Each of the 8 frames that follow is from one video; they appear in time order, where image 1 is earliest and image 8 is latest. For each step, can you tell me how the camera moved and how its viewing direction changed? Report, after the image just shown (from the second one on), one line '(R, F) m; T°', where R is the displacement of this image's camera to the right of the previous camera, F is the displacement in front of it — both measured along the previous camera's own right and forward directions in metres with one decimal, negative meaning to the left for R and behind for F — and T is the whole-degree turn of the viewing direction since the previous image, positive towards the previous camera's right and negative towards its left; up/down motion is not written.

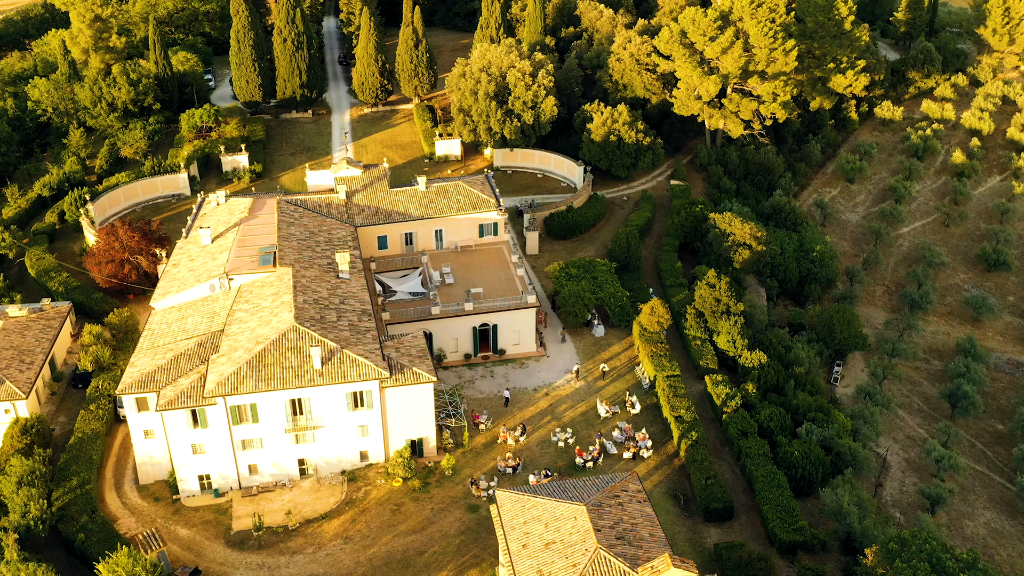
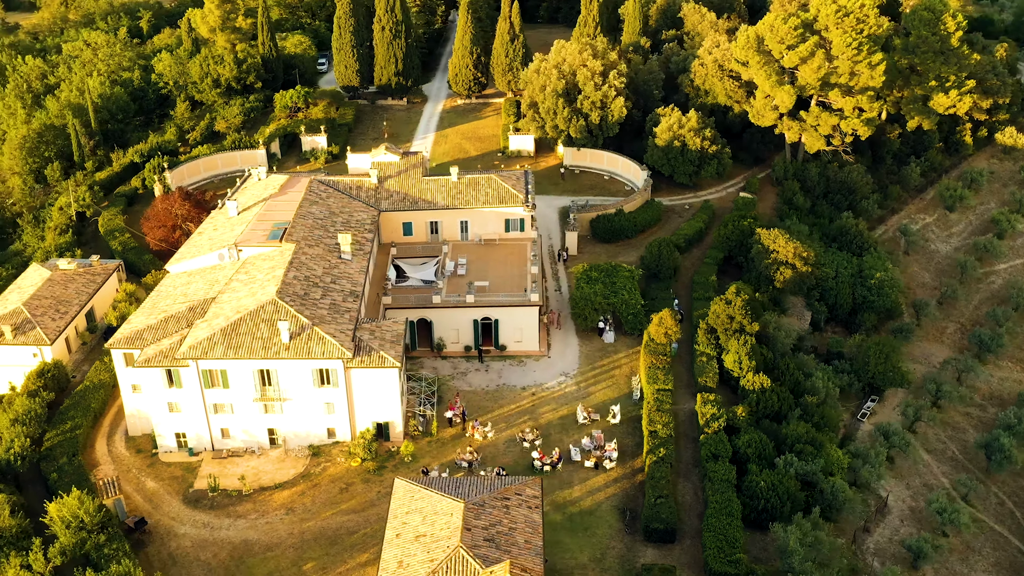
(+9.0, +1.2) m; -10°
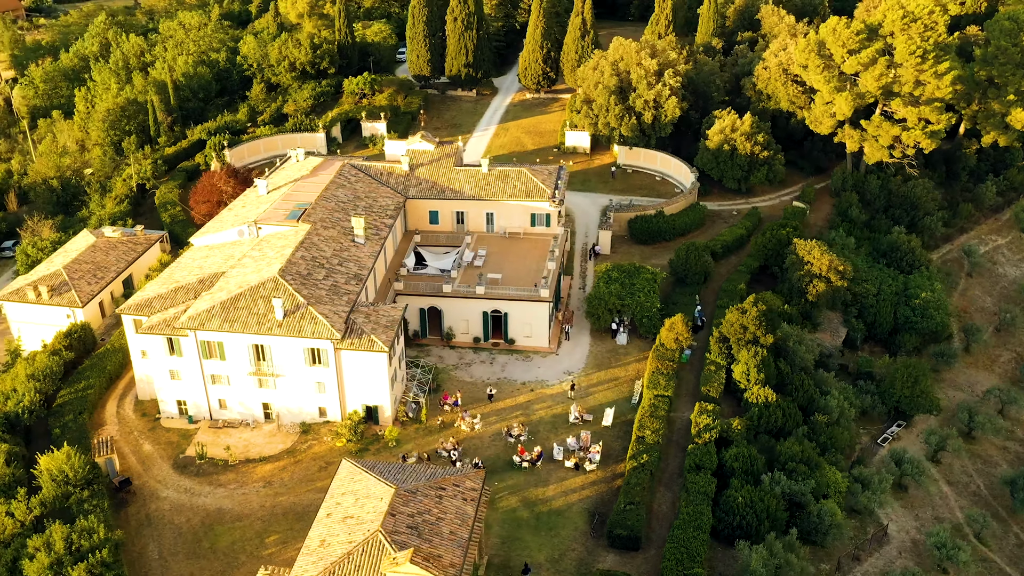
(+5.7, +0.7) m; -7°
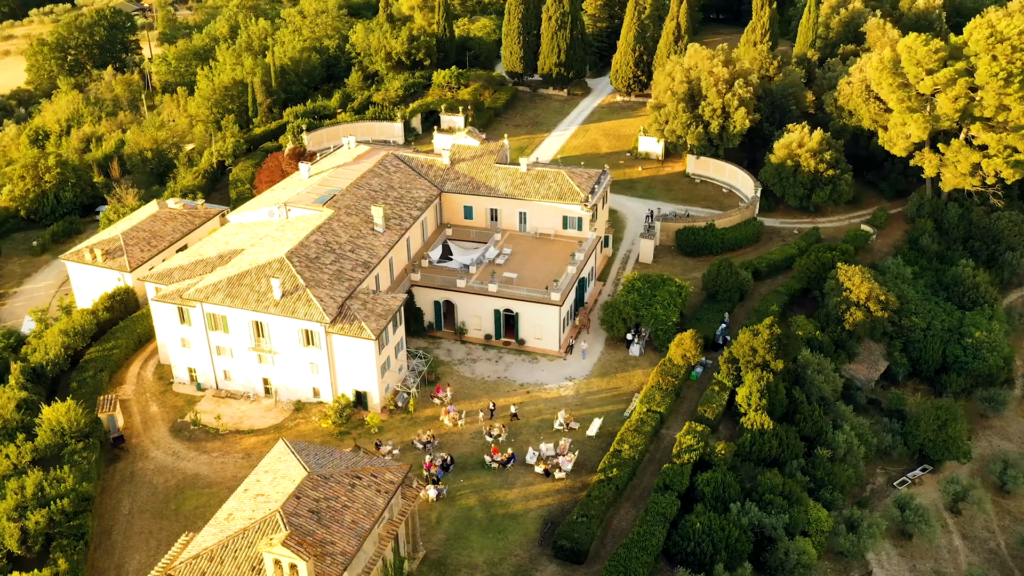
(+7.6, +0.8) m; -9°
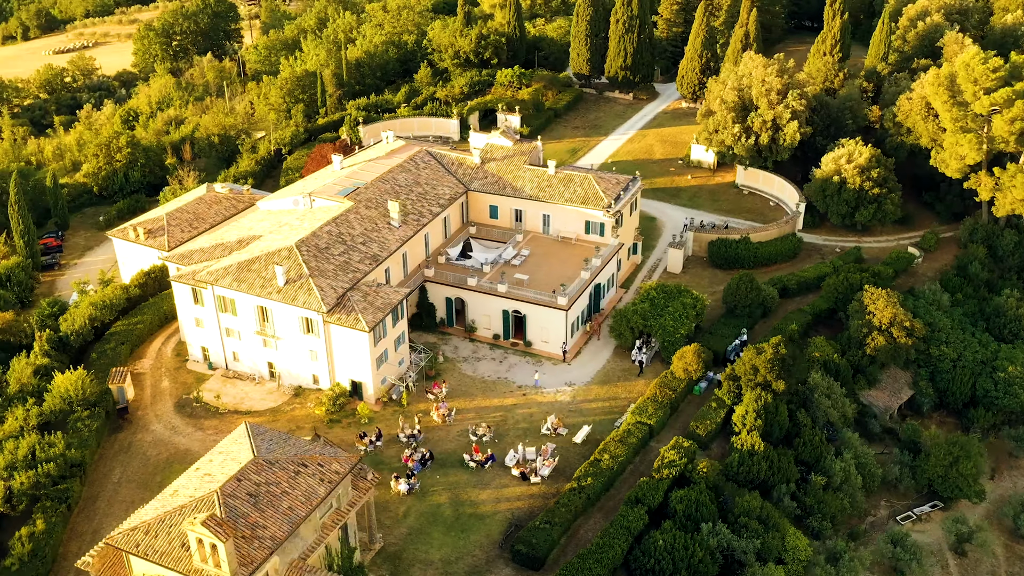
(+5.5, +0.3) m; -6°
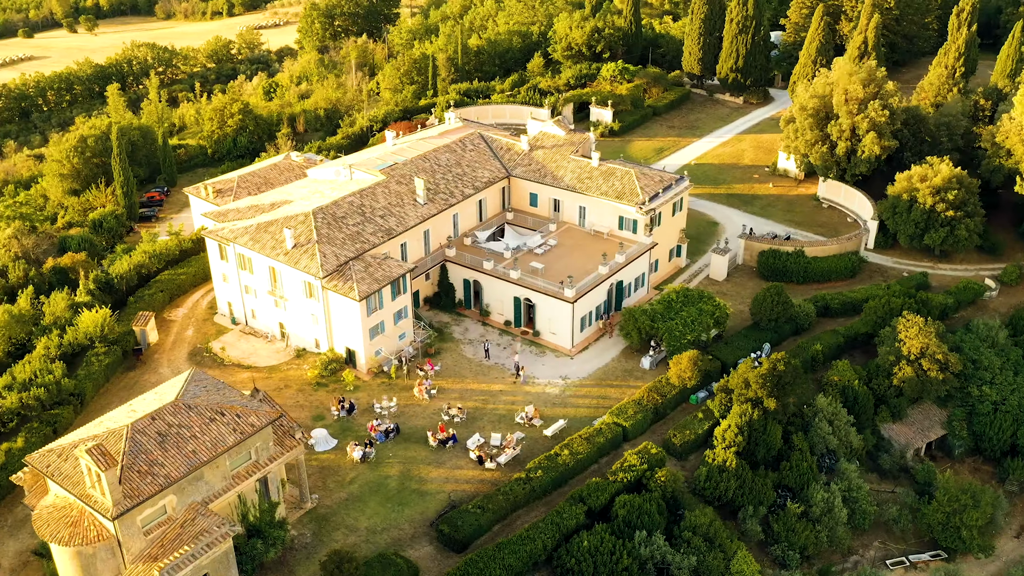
(+9.3, +1.3) m; -11°
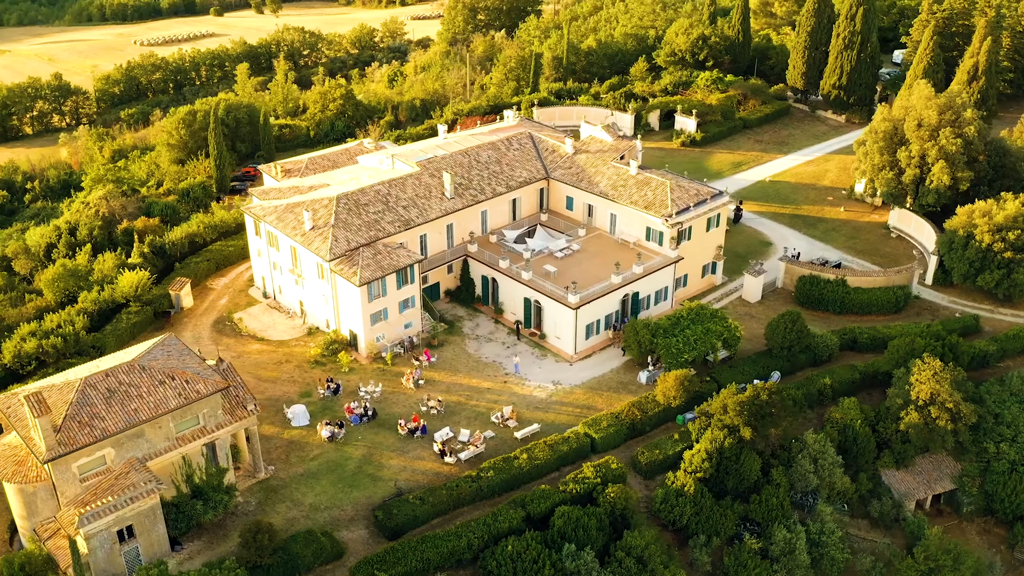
(+8.4, +0.6) m; -10°
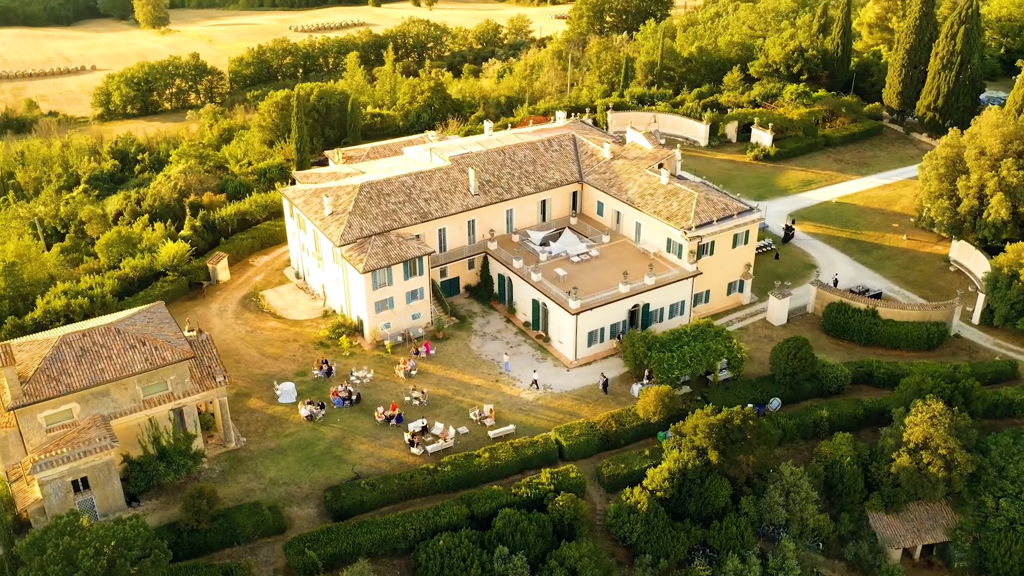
(+7.6, +0.5) m; -9°
